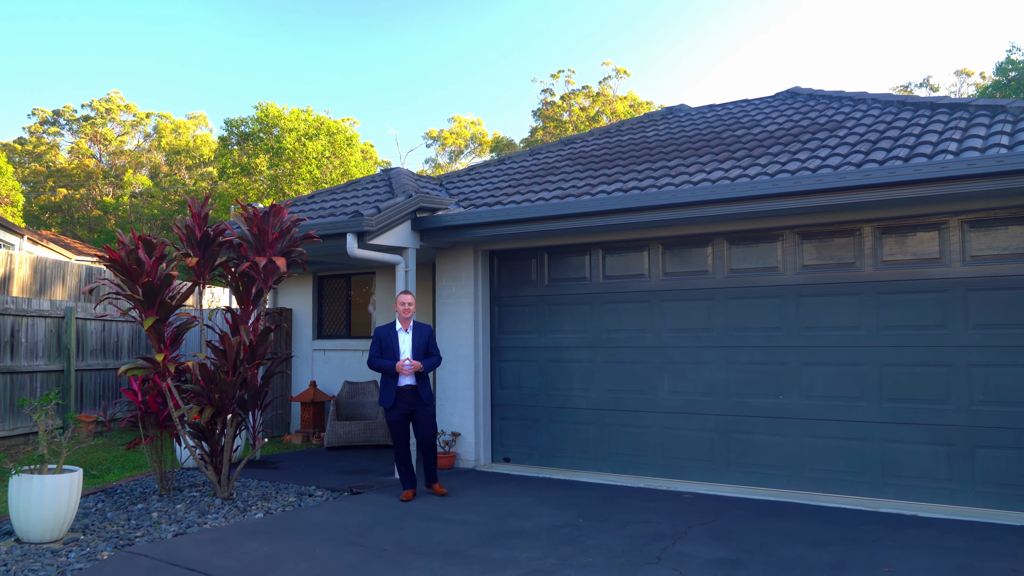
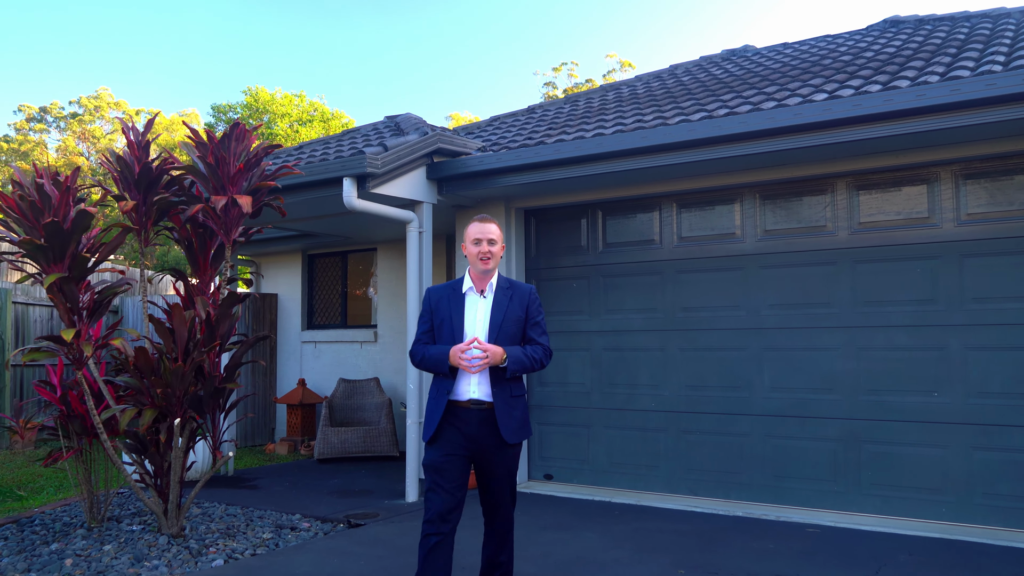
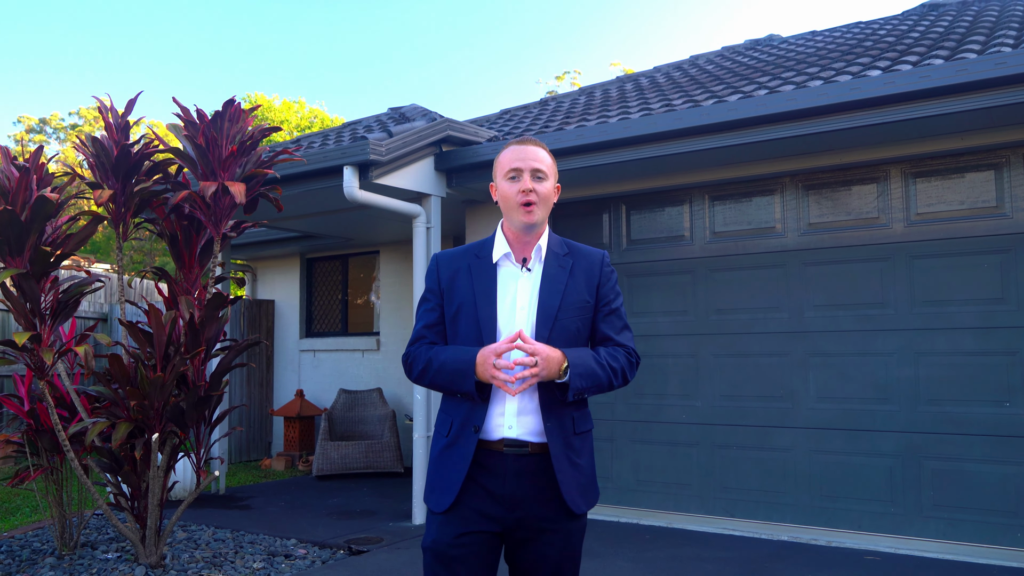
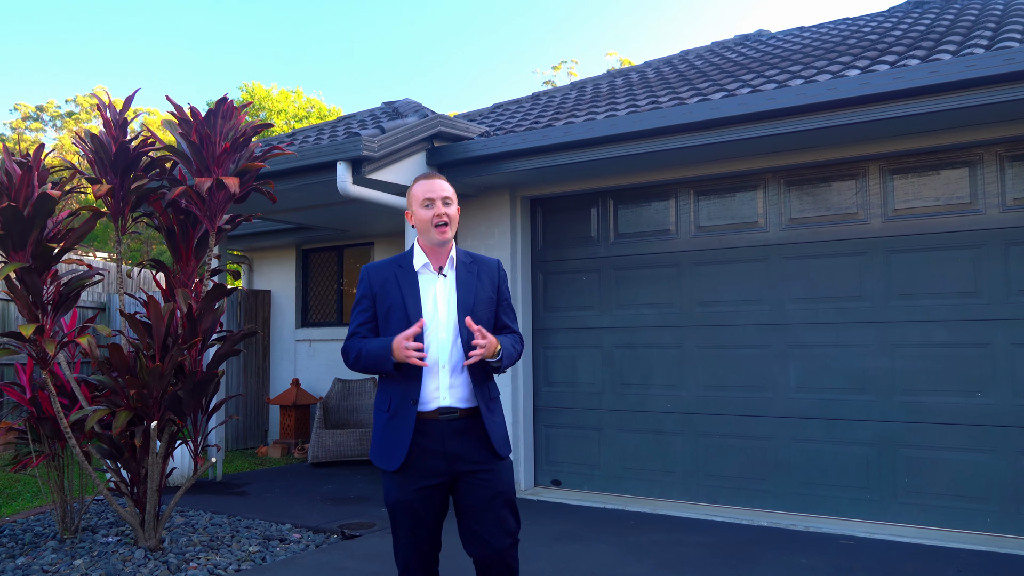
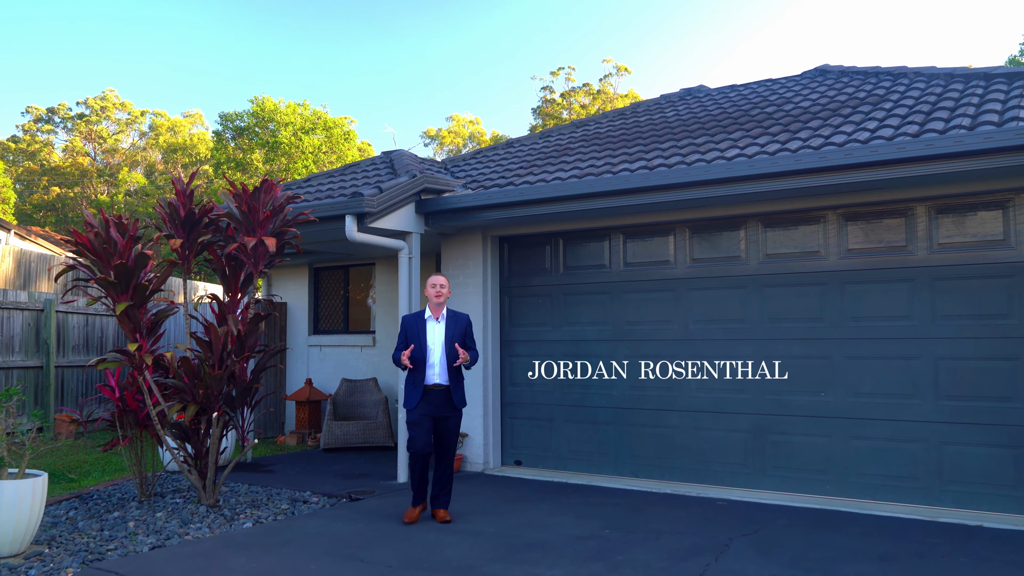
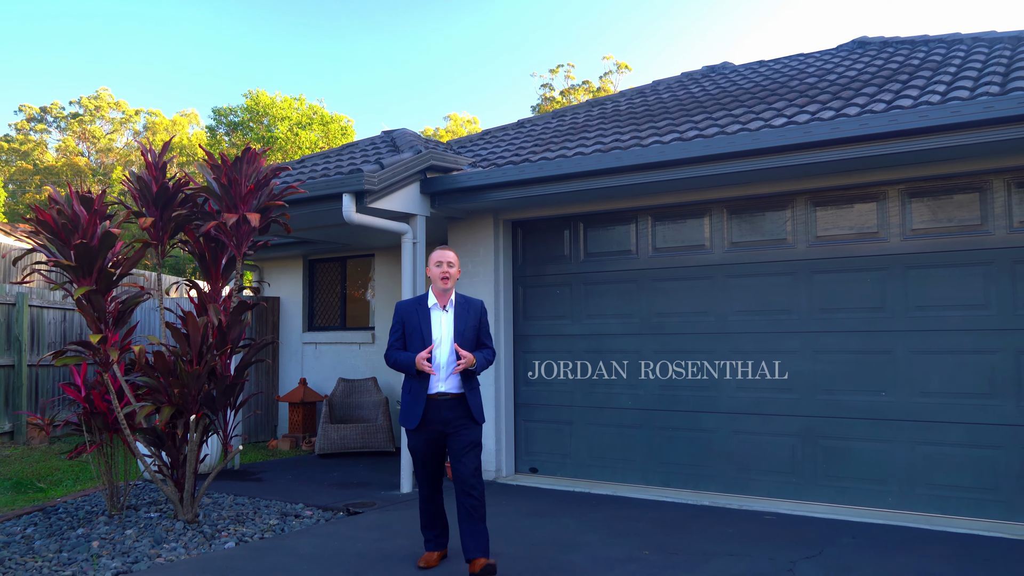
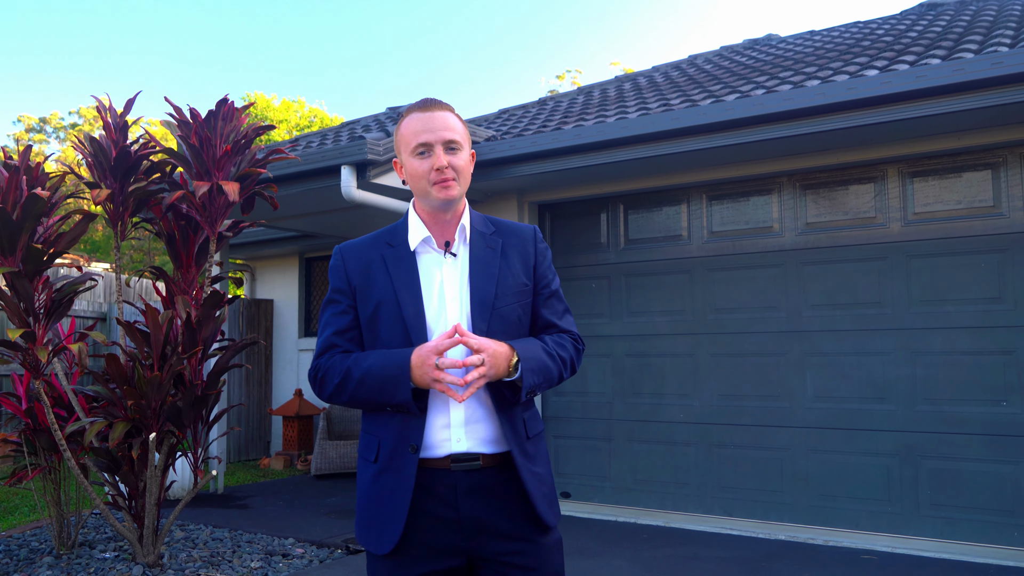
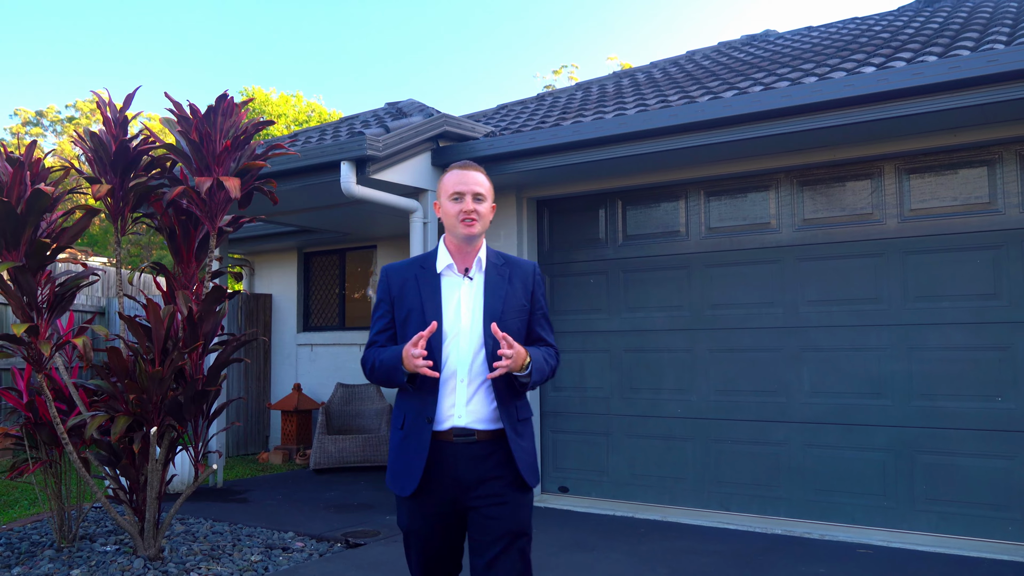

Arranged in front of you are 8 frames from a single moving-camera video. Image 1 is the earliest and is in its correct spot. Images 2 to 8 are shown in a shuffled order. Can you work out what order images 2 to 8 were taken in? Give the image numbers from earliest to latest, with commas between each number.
5, 6, 2, 4, 8, 3, 7
